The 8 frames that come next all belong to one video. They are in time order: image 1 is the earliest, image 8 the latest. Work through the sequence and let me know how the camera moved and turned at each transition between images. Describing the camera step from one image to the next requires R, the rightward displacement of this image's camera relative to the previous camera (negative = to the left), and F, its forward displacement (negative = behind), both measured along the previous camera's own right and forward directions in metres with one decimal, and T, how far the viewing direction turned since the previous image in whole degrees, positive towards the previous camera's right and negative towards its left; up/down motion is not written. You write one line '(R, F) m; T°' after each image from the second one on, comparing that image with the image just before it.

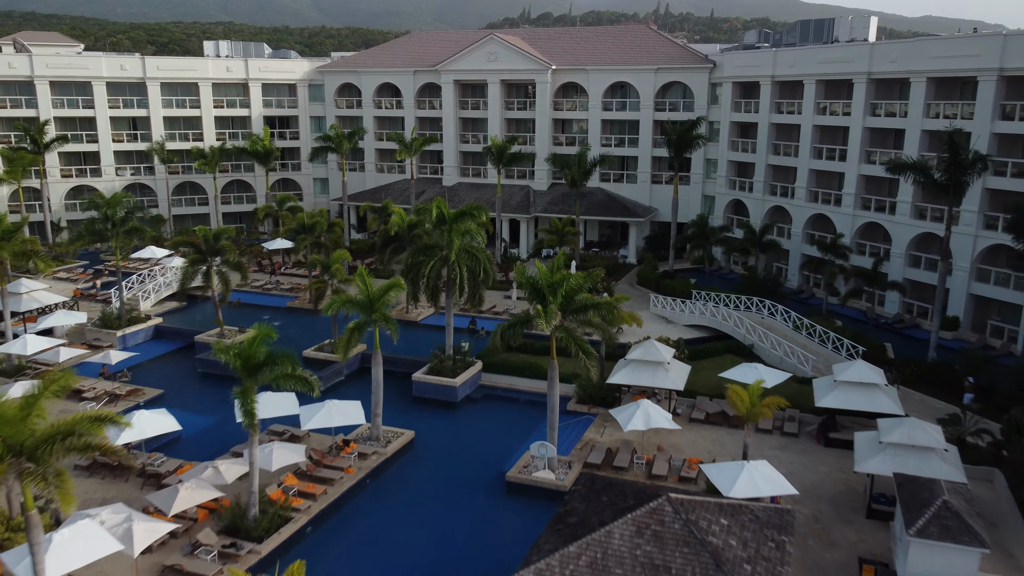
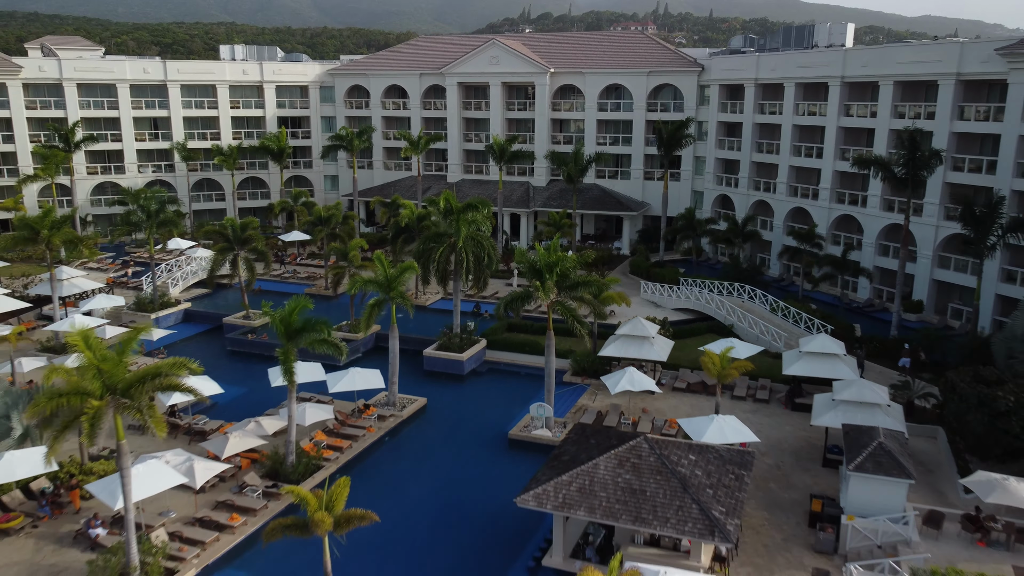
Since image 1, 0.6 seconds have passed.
(-0.1, -2.9) m; 0°
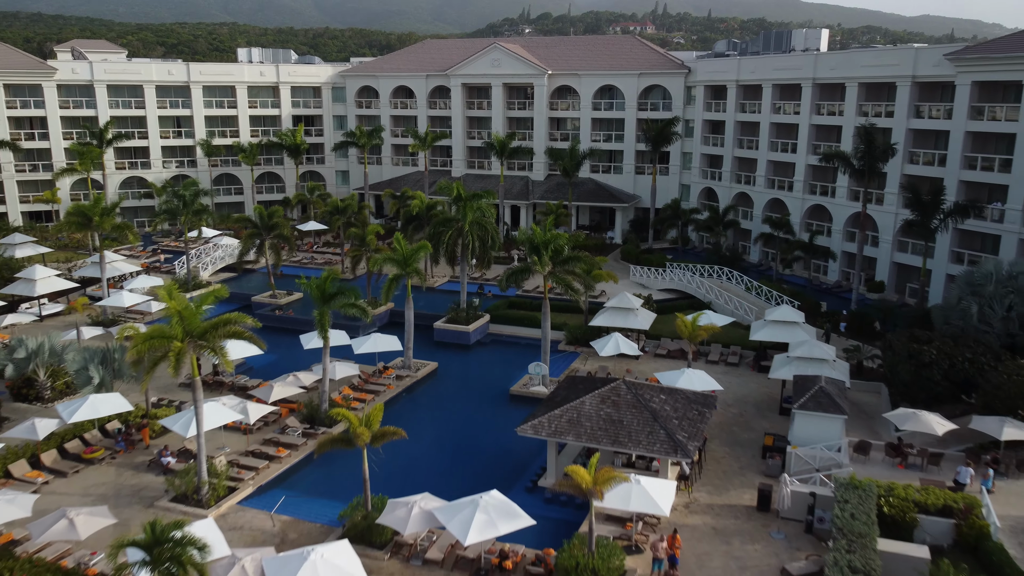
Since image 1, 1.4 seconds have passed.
(0.0, -3.7) m; 0°
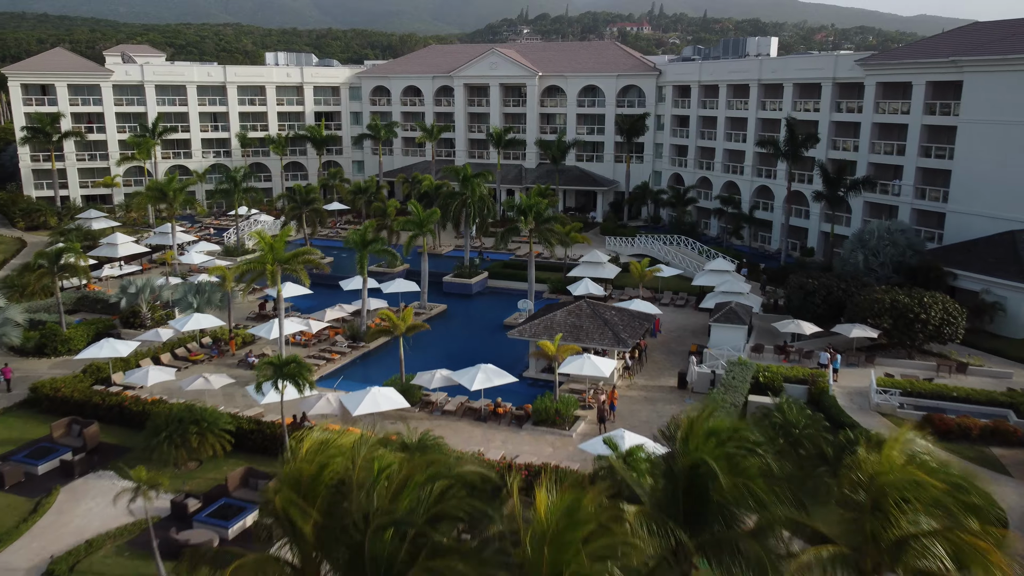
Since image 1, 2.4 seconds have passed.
(+0.3, -8.1) m; 0°
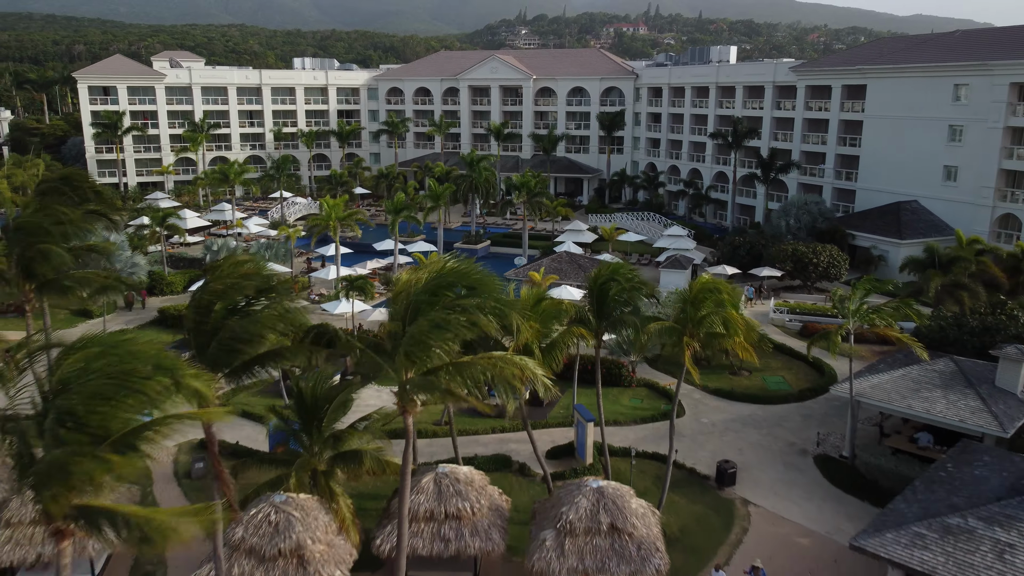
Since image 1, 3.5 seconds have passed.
(0.0, -9.7) m; 0°
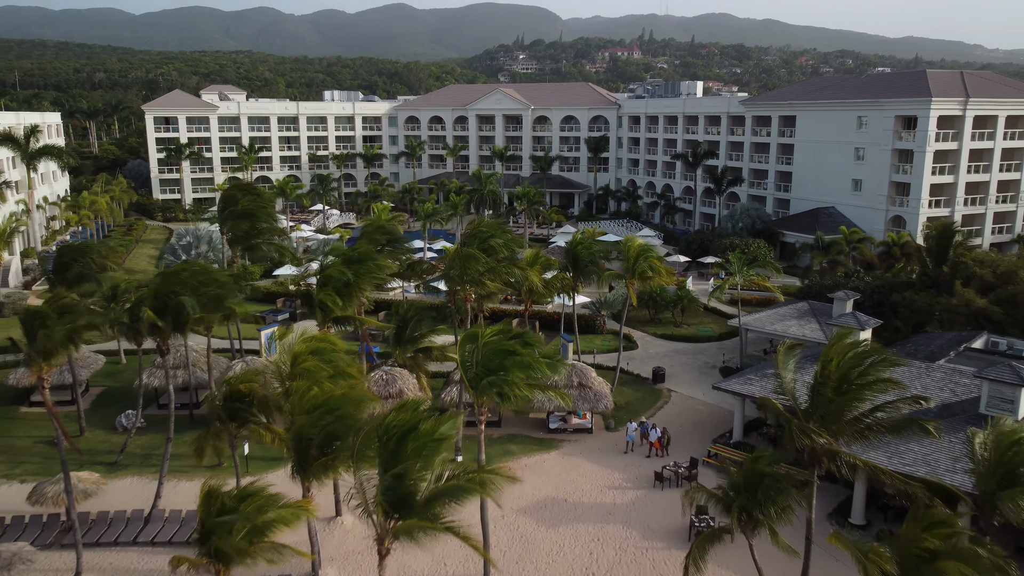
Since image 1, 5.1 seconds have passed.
(-0.4, -11.8) m; 0°
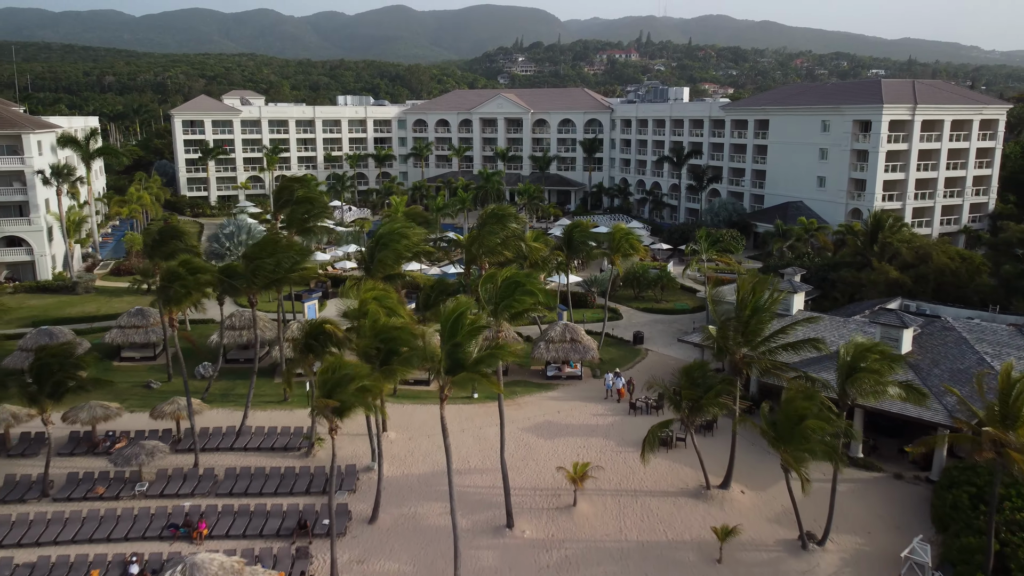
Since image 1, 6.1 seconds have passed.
(-0.2, -6.6) m; 0°
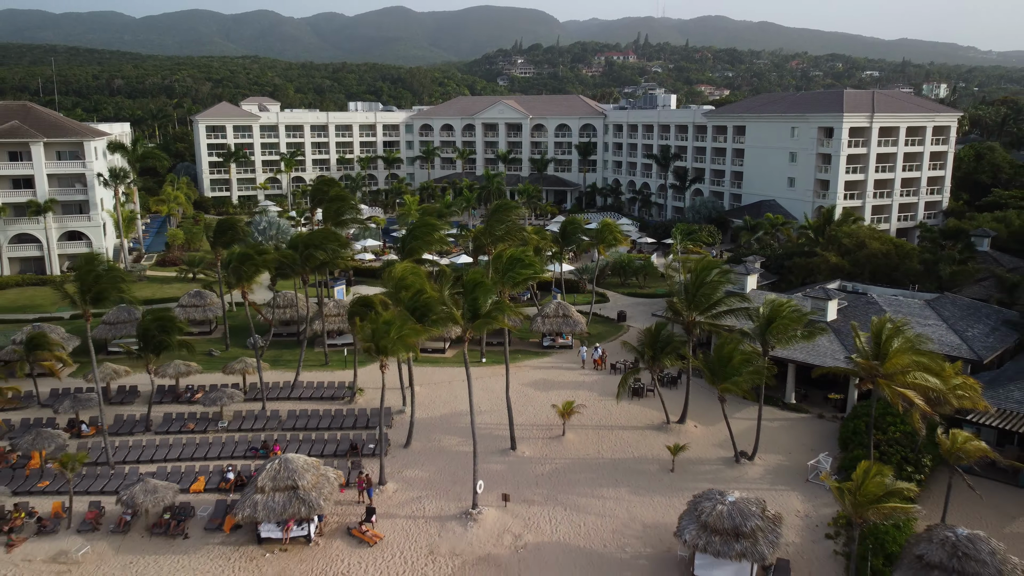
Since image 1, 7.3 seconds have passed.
(-0.1, -6.7) m; 0°
